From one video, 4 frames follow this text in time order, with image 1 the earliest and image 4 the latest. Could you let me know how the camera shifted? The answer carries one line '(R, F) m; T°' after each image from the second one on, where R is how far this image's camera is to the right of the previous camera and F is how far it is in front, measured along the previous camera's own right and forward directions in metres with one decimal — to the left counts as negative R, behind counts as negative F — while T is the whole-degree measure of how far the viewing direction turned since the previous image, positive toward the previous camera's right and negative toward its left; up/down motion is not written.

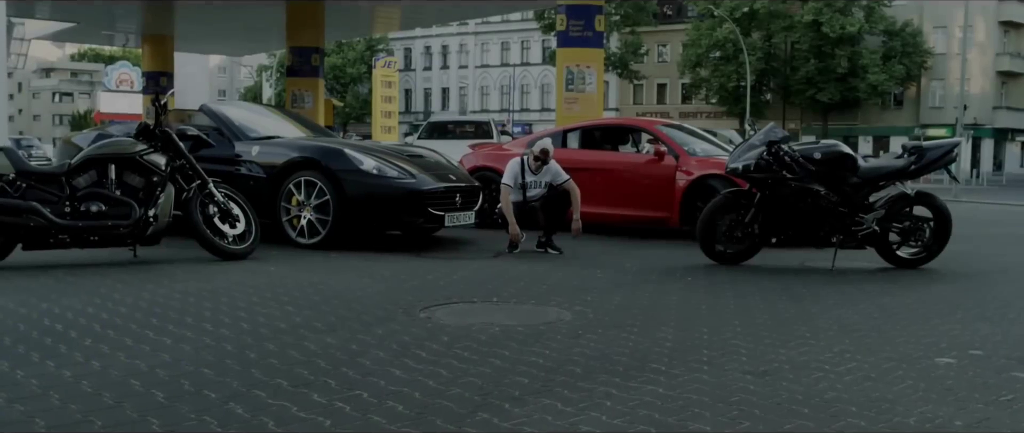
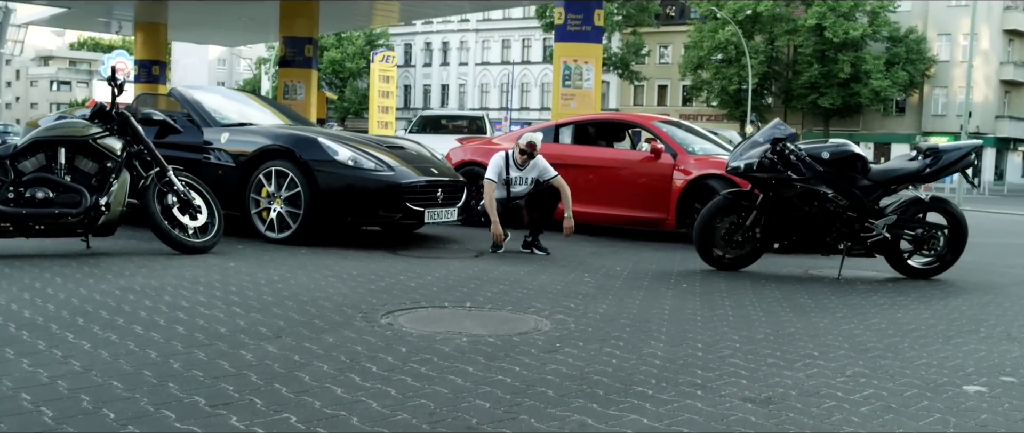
(+0.1, +0.7) m; 0°
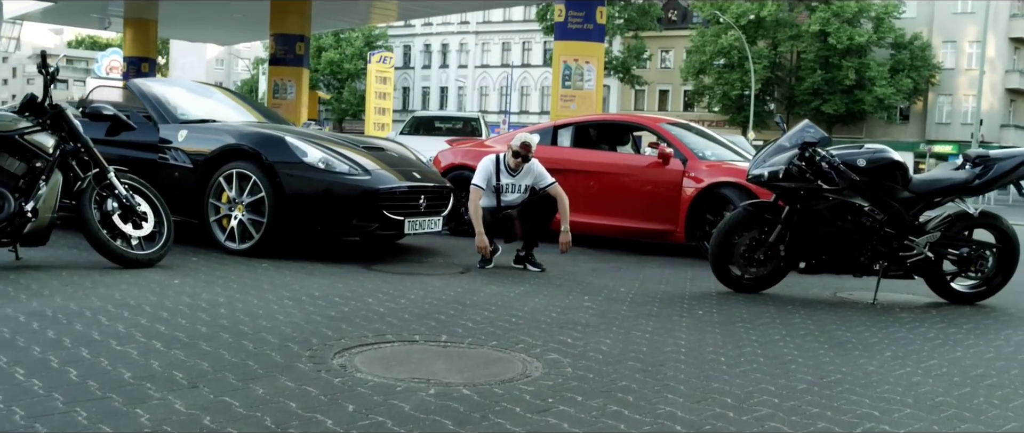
(+0.1, +1.1) m; 0°
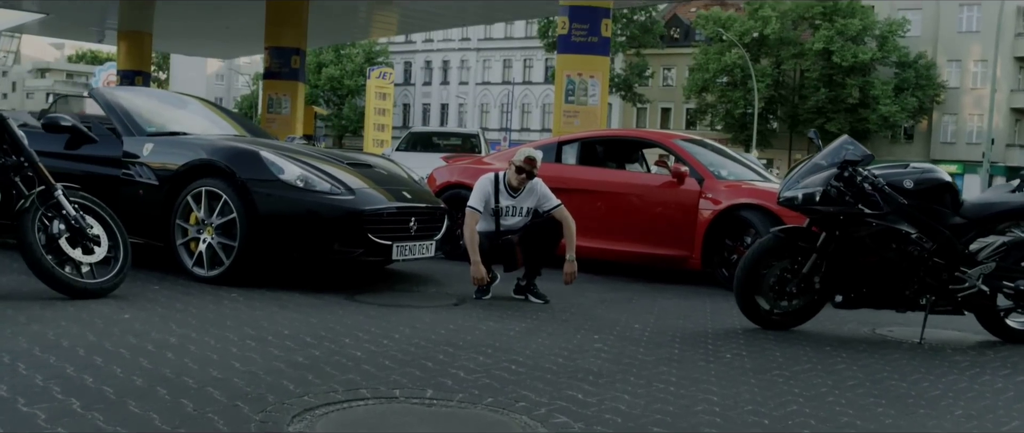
(0.0, +0.9) m; 0°
